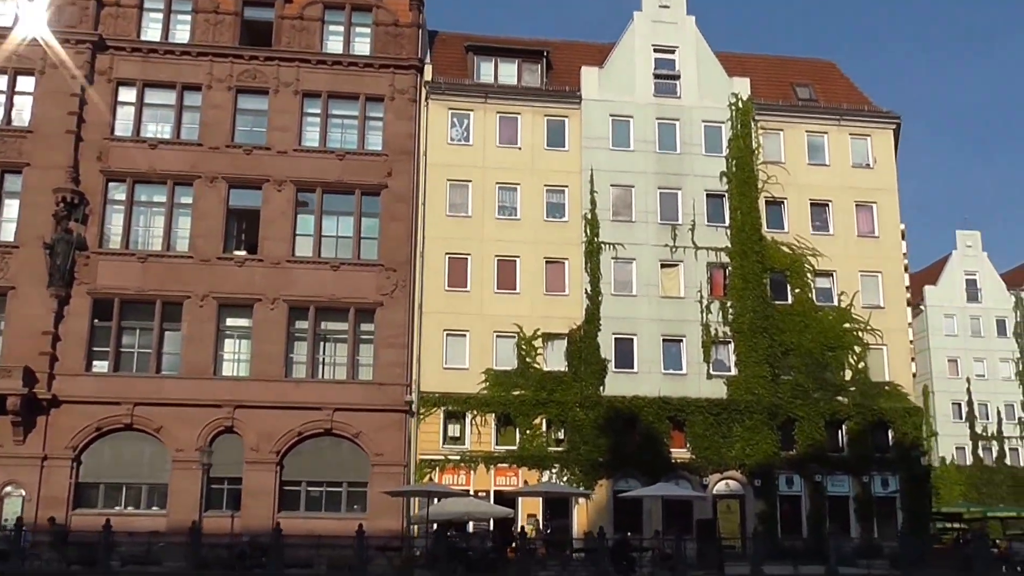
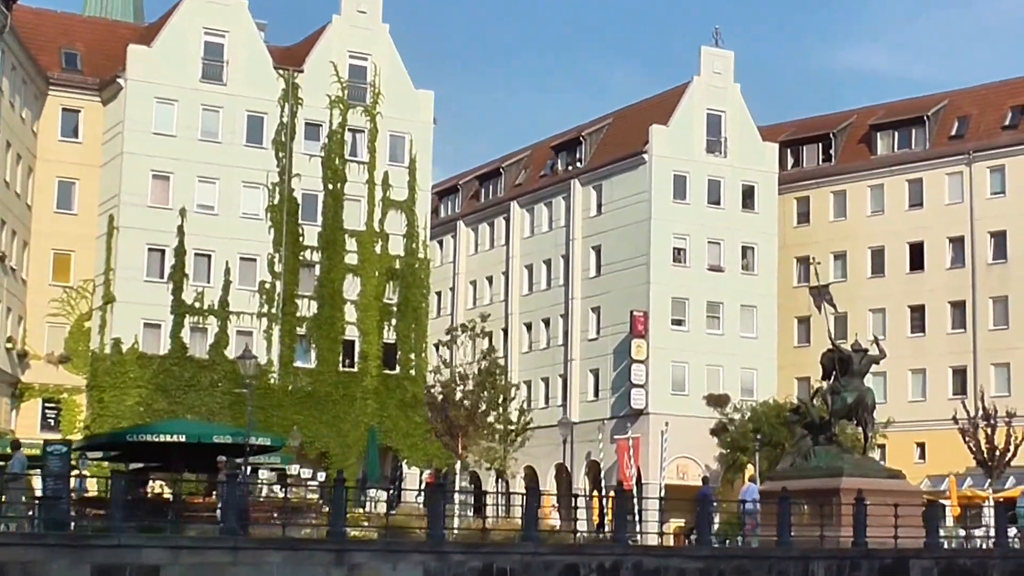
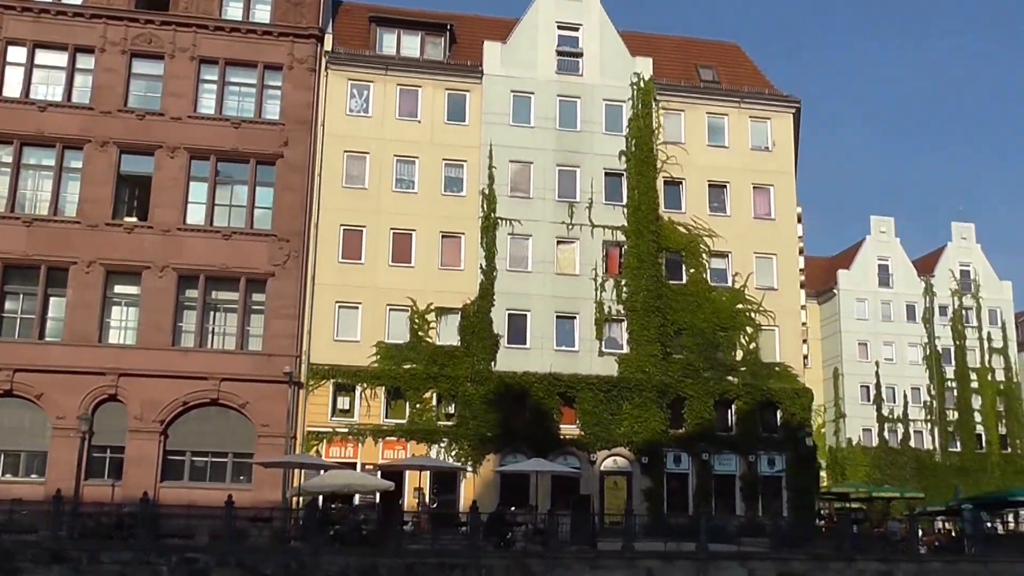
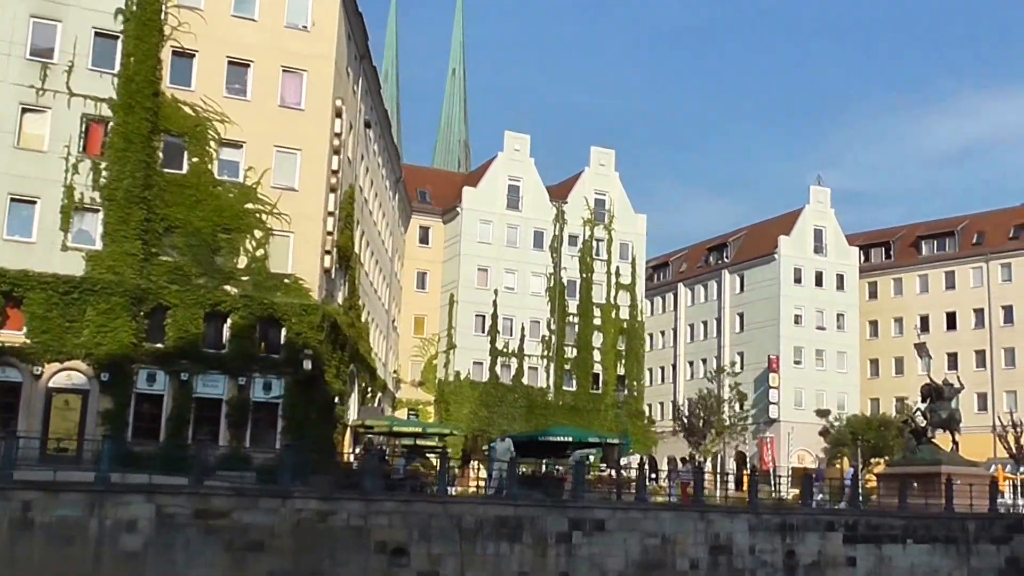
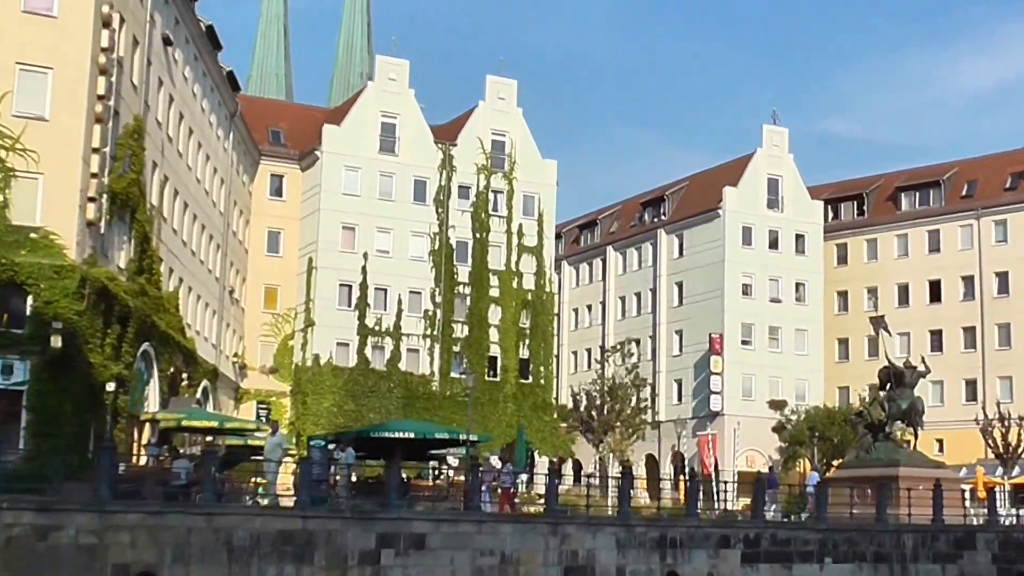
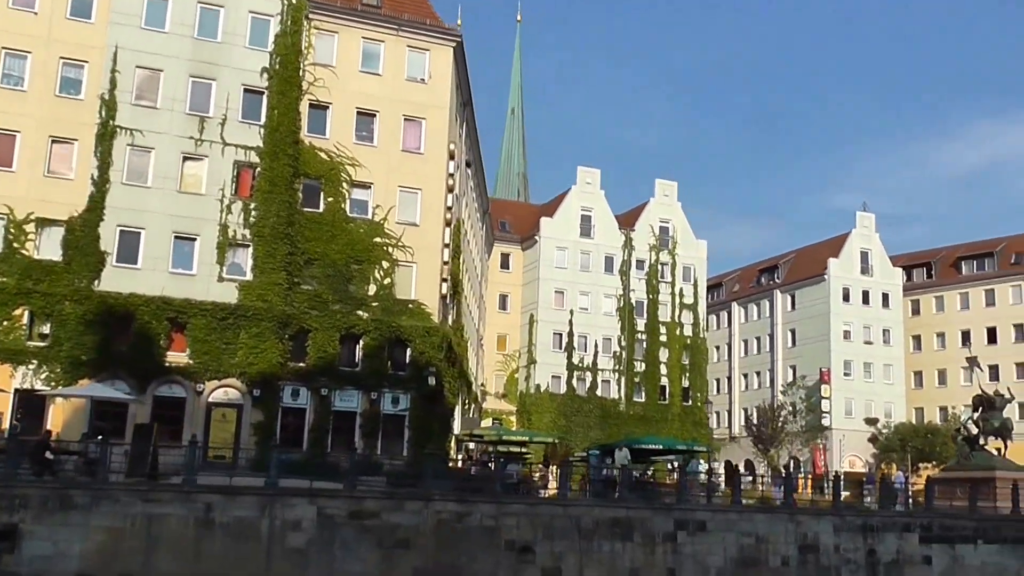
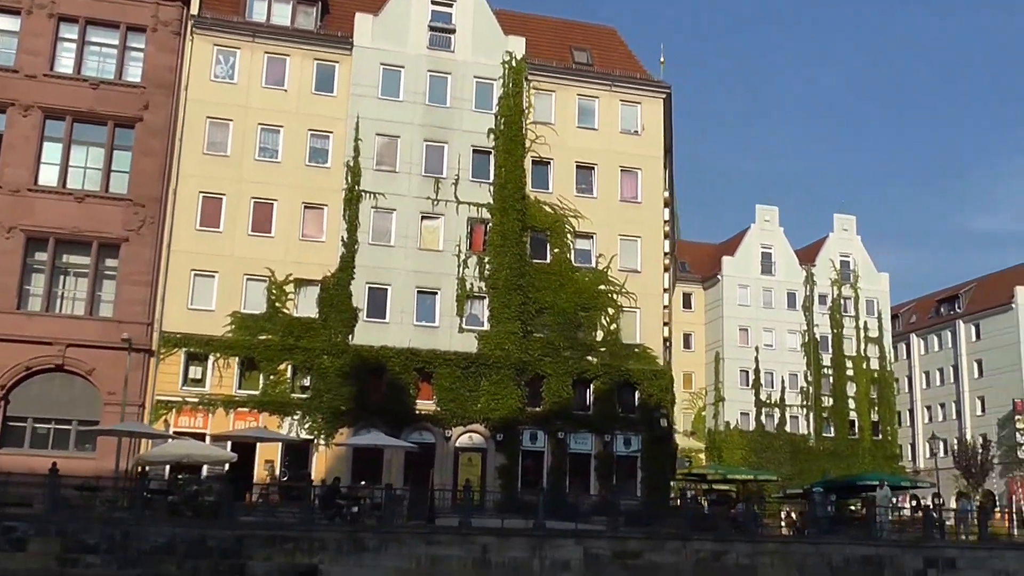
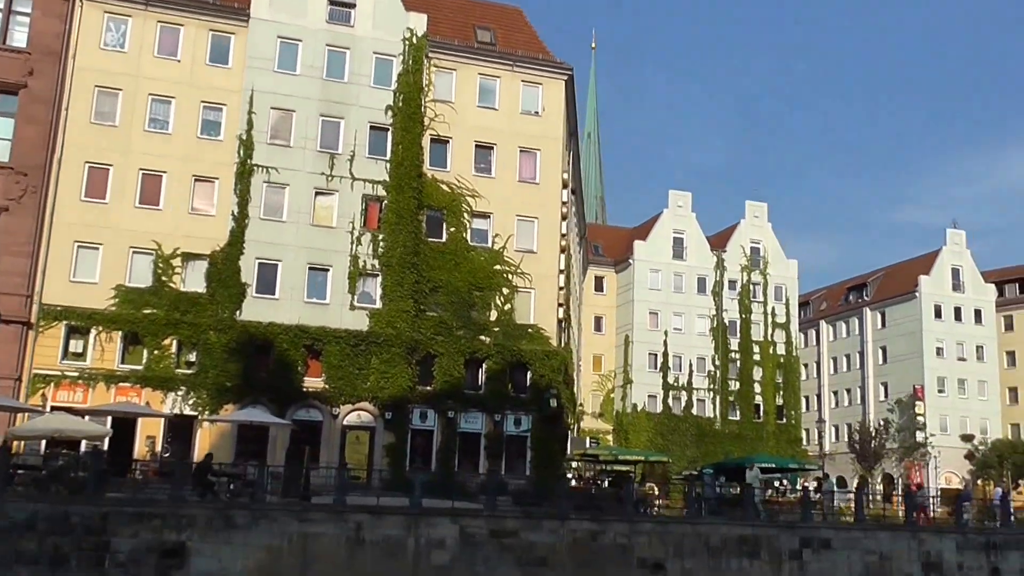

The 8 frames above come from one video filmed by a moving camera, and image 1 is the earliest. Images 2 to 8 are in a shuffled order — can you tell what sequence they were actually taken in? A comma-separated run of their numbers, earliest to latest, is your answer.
3, 7, 8, 6, 4, 5, 2
